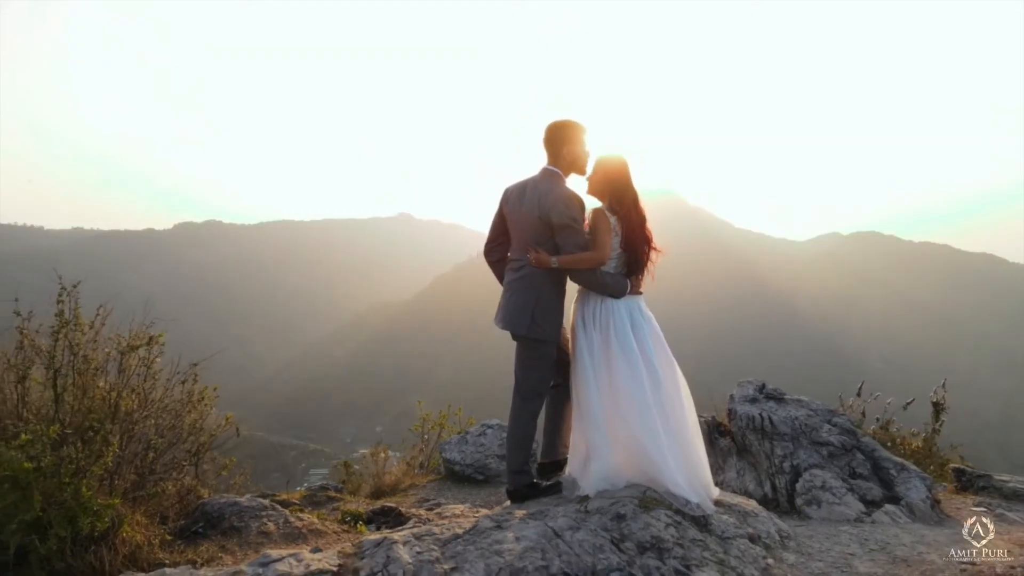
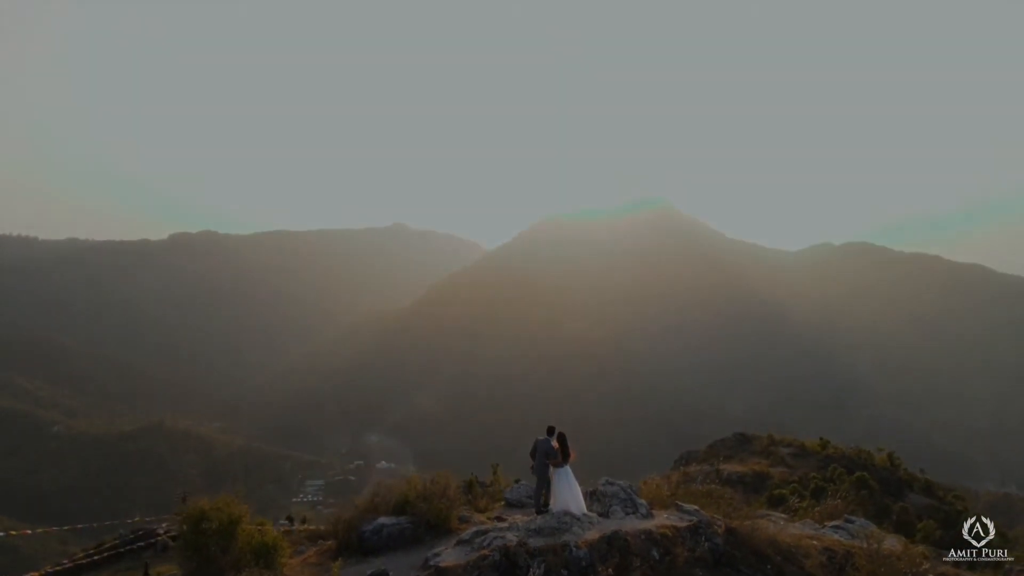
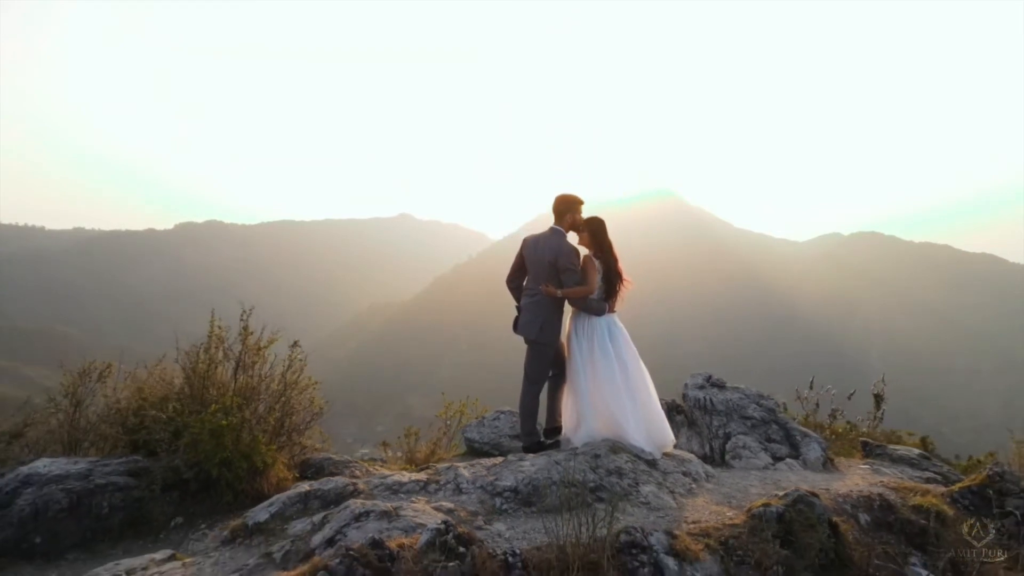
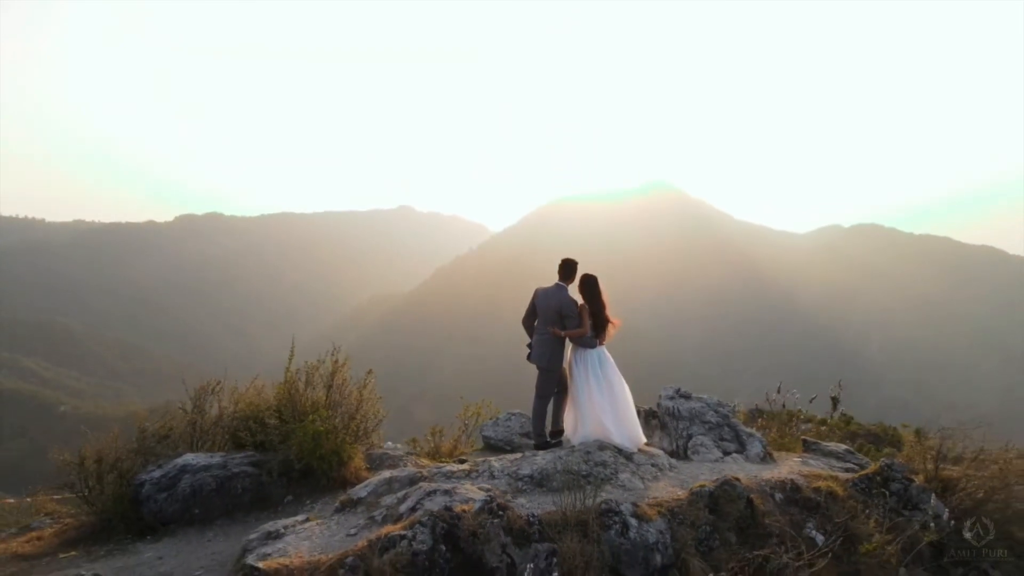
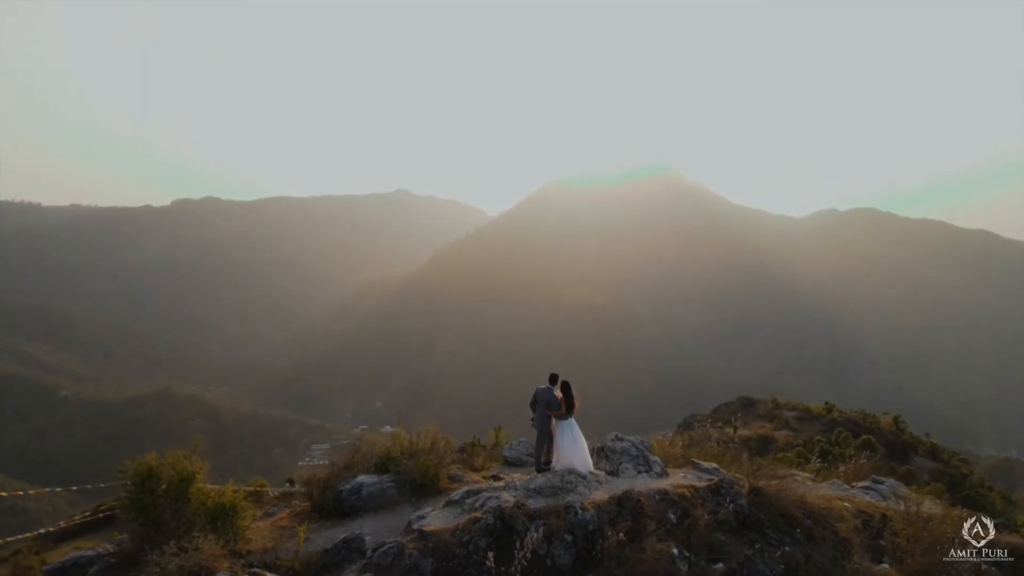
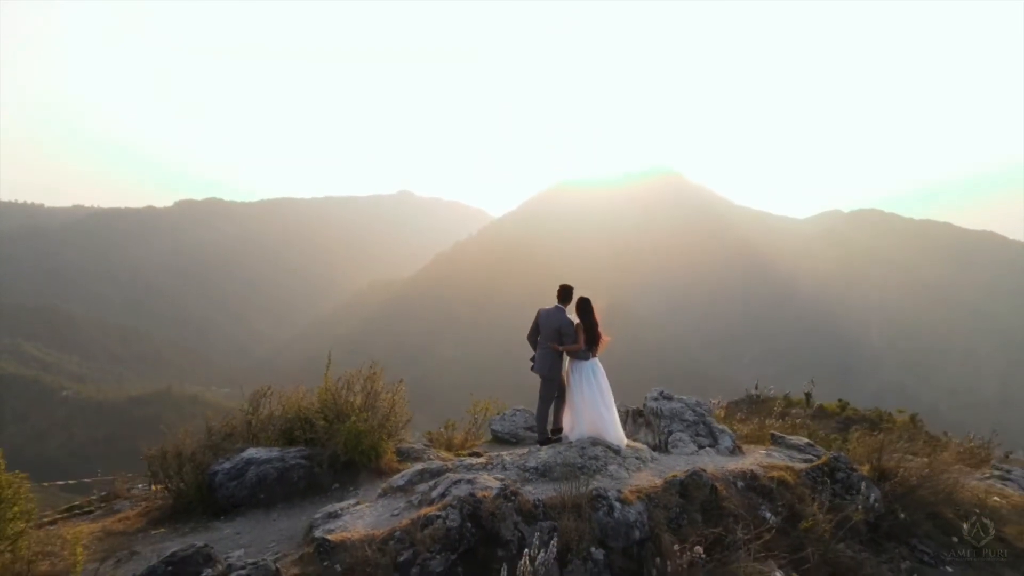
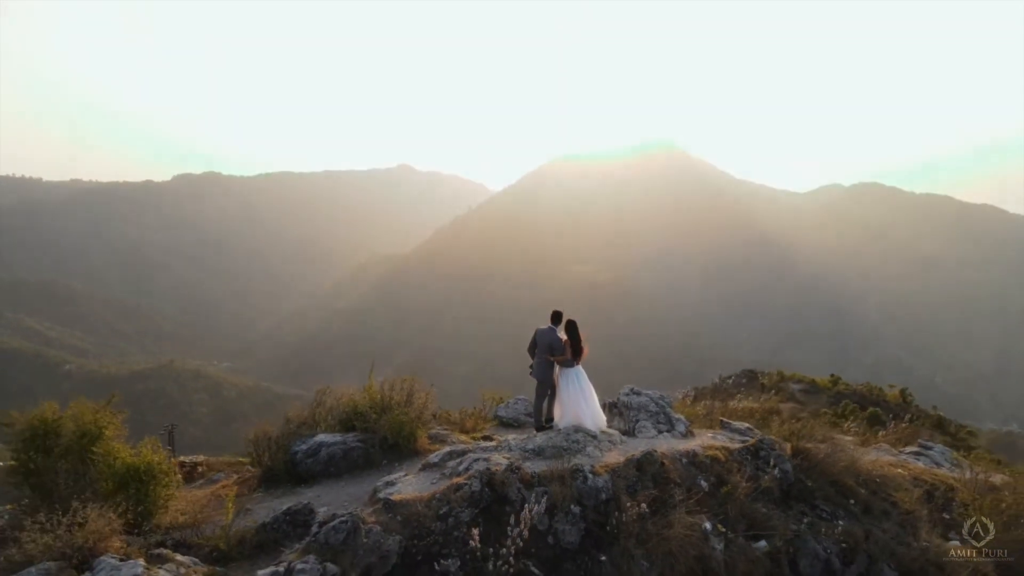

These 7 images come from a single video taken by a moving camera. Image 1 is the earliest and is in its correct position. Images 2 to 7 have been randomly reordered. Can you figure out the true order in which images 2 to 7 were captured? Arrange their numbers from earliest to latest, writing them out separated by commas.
3, 4, 6, 7, 5, 2
